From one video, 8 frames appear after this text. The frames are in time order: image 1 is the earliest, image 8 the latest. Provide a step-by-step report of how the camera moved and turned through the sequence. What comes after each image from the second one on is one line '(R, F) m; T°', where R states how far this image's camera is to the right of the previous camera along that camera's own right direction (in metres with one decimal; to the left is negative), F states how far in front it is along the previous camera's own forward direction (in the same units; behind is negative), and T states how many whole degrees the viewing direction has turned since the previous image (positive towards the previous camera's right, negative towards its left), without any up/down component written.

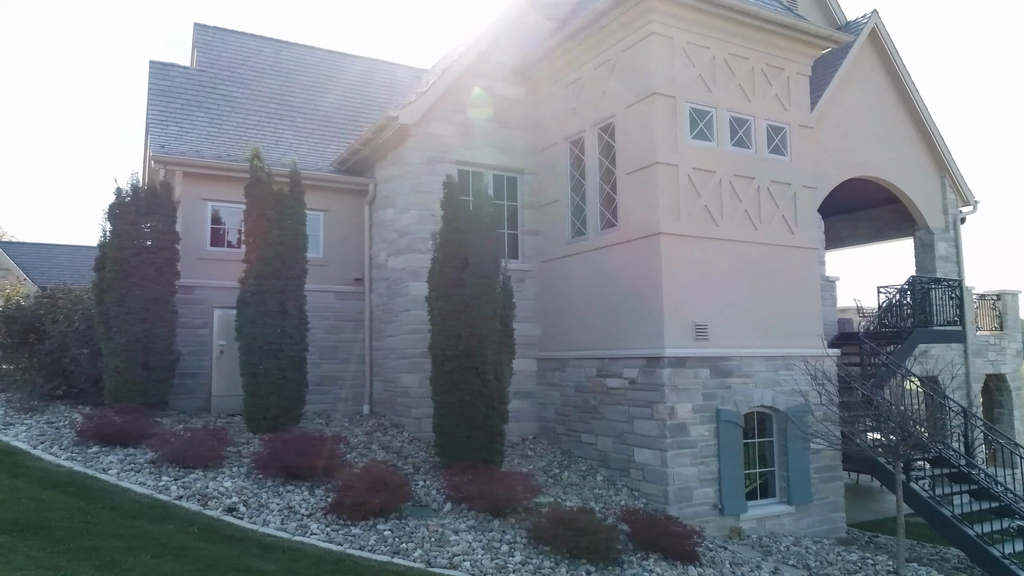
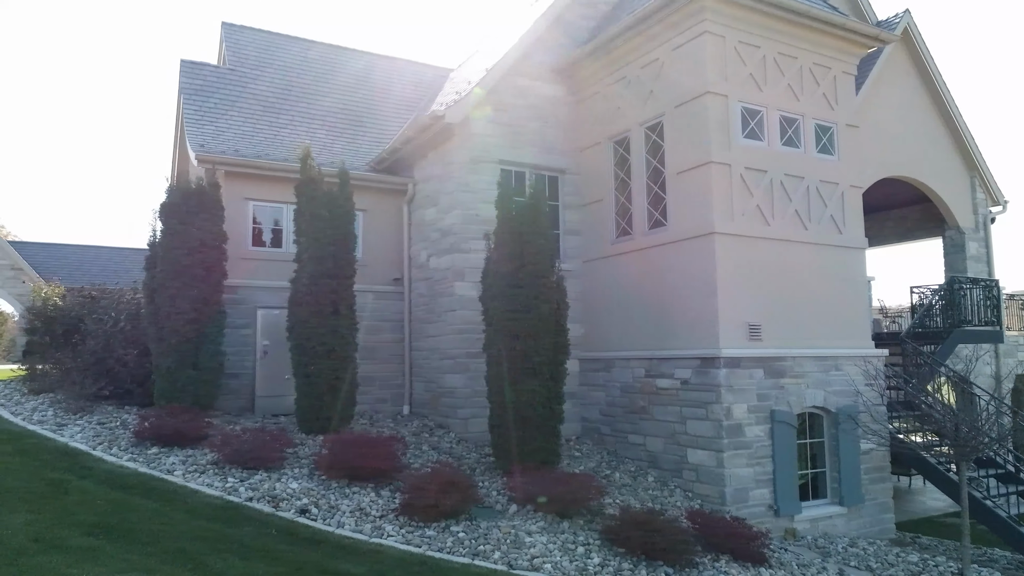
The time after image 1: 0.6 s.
(-0.8, +0.1) m; 0°
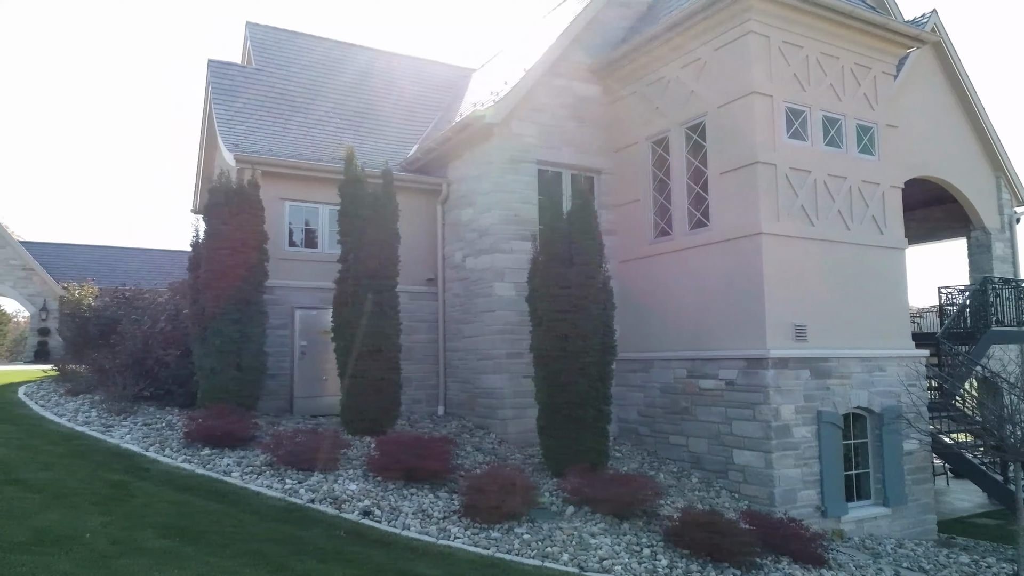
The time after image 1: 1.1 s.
(-0.7, 0.0) m; 0°
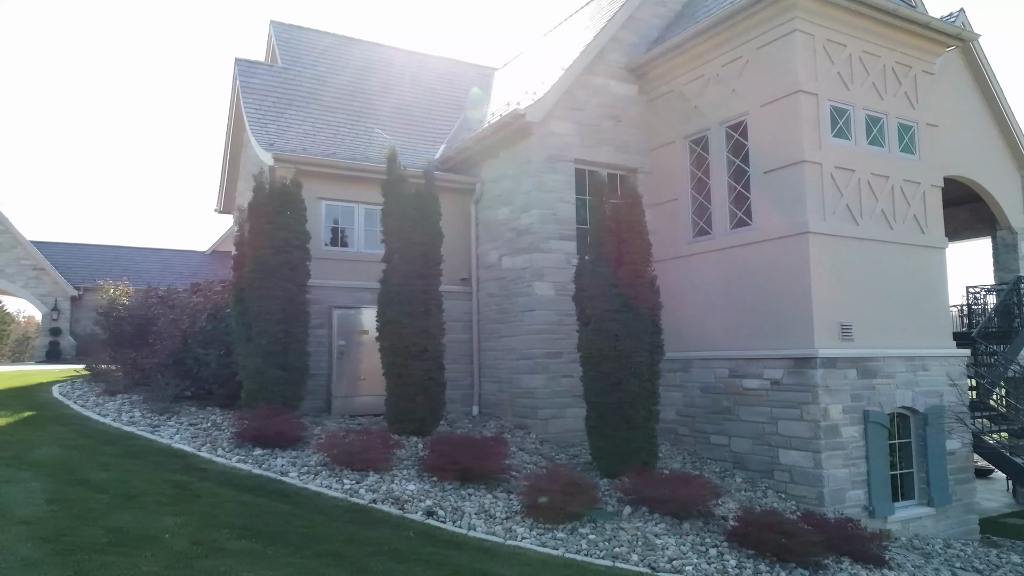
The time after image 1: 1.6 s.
(-0.7, 0.0) m; 0°
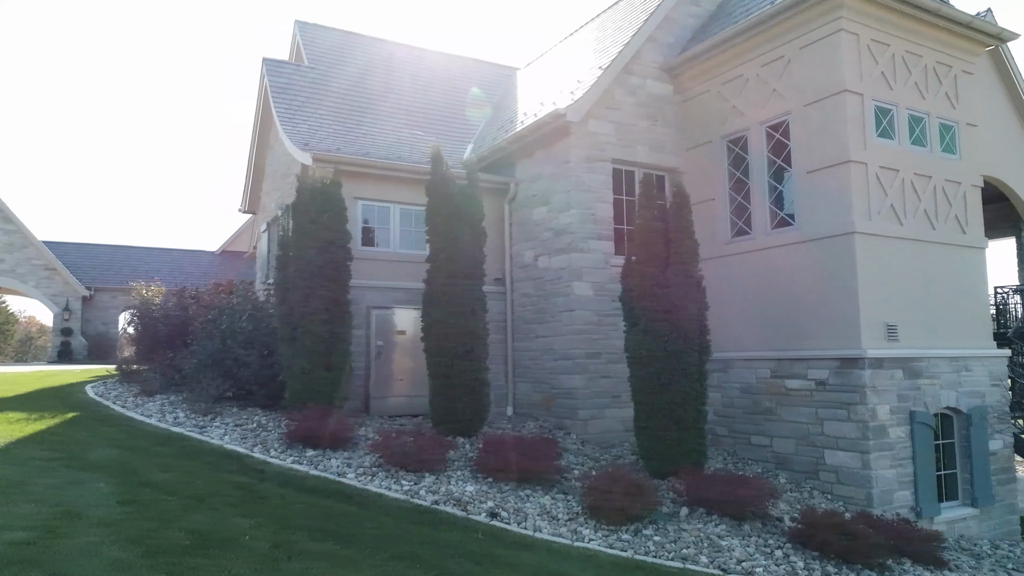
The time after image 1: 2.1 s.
(-0.6, 0.0) m; 0°
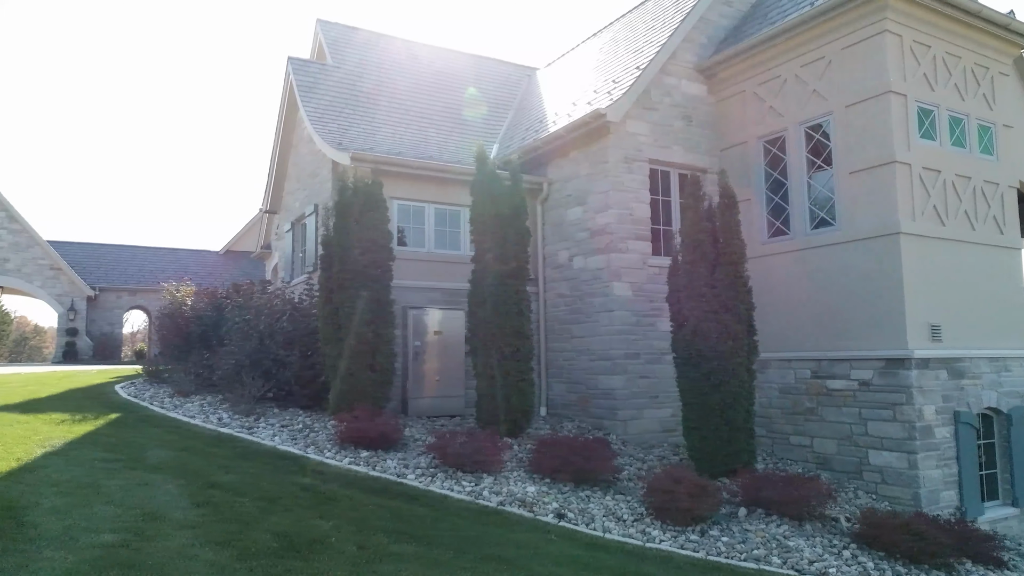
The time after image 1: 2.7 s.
(-0.7, 0.0) m; +1°
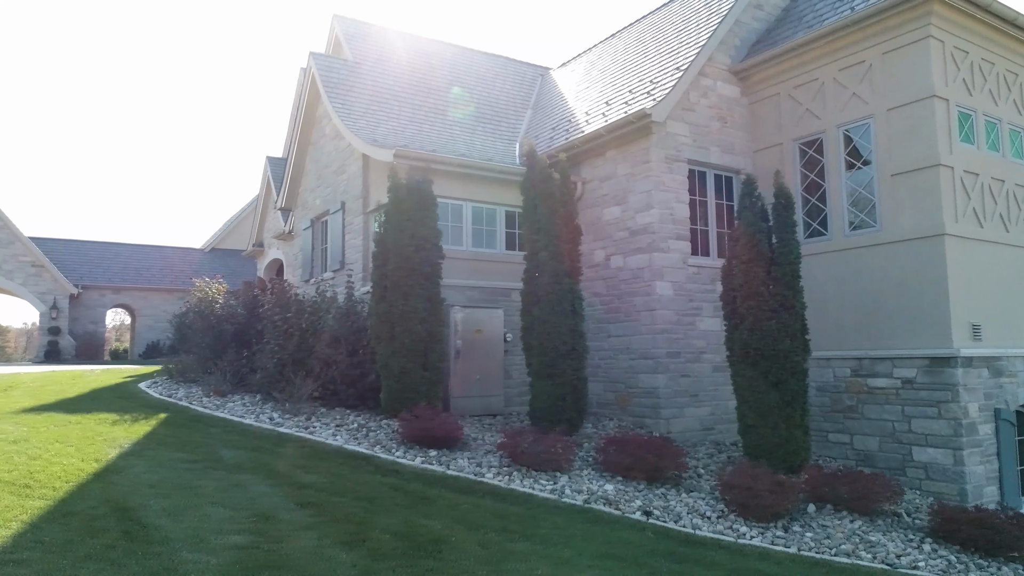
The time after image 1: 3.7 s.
(-1.2, 0.0) m; +2°
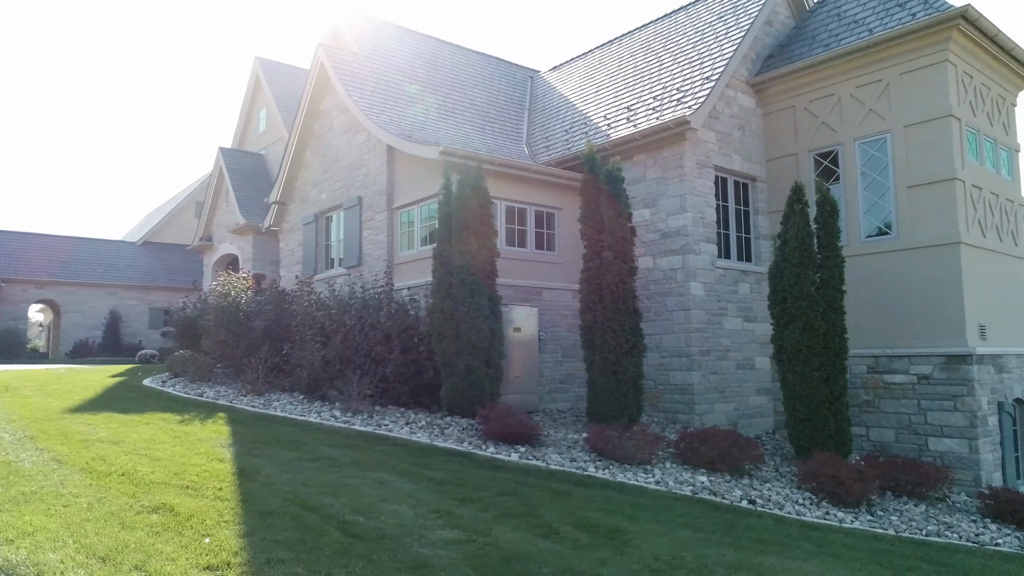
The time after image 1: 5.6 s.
(-2.1, 0.0) m; +7°
